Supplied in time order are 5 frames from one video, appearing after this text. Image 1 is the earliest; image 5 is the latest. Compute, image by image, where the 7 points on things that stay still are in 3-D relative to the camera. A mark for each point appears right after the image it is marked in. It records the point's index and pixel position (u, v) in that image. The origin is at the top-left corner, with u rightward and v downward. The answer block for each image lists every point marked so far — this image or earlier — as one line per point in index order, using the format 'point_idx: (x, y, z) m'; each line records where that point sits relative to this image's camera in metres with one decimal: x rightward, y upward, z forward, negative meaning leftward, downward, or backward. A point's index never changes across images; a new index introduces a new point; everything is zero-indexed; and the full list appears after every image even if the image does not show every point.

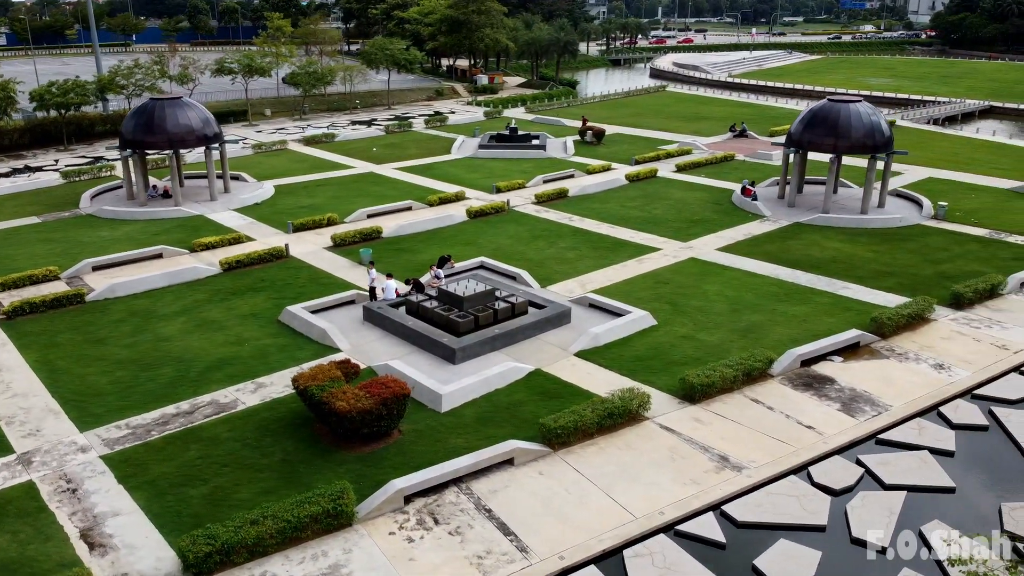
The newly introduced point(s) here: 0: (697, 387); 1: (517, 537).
0: (+4.4, -2.3, +19.4) m
1: (0.0, -4.5, +15.1) m
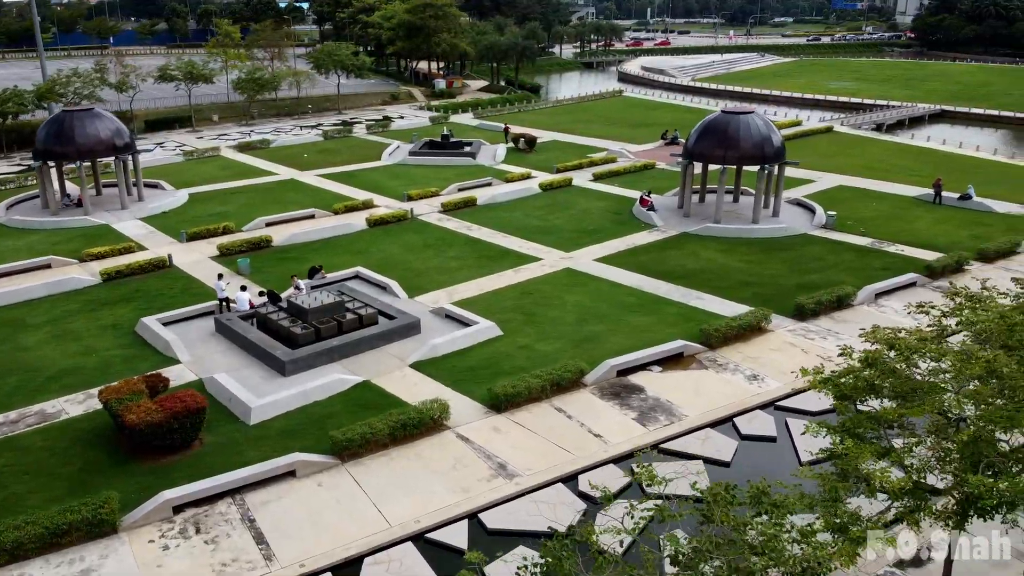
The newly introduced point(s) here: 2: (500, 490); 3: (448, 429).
0: (-0.3, -2.7, +20.1) m
1: (-4.6, -4.9, +15.8) m
2: (-0.3, -4.2, +17.3) m
3: (-1.6, -3.4, +19.7) m
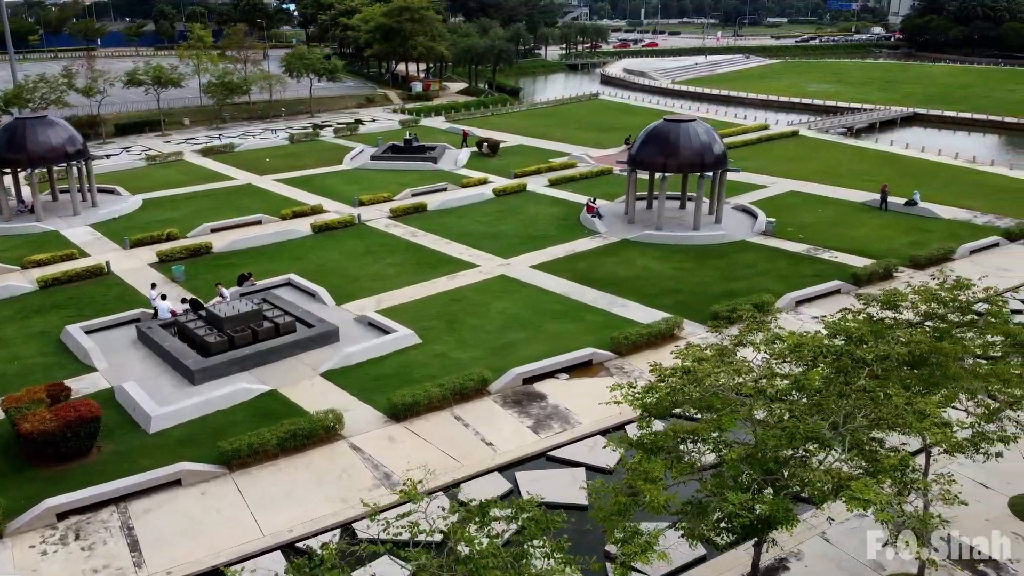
0: (-2.8, -3.0, +20.5) m
1: (-7.2, -5.1, +16.1) m
2: (-2.8, -4.5, +17.7) m
3: (-4.1, -3.7, +20.1) m
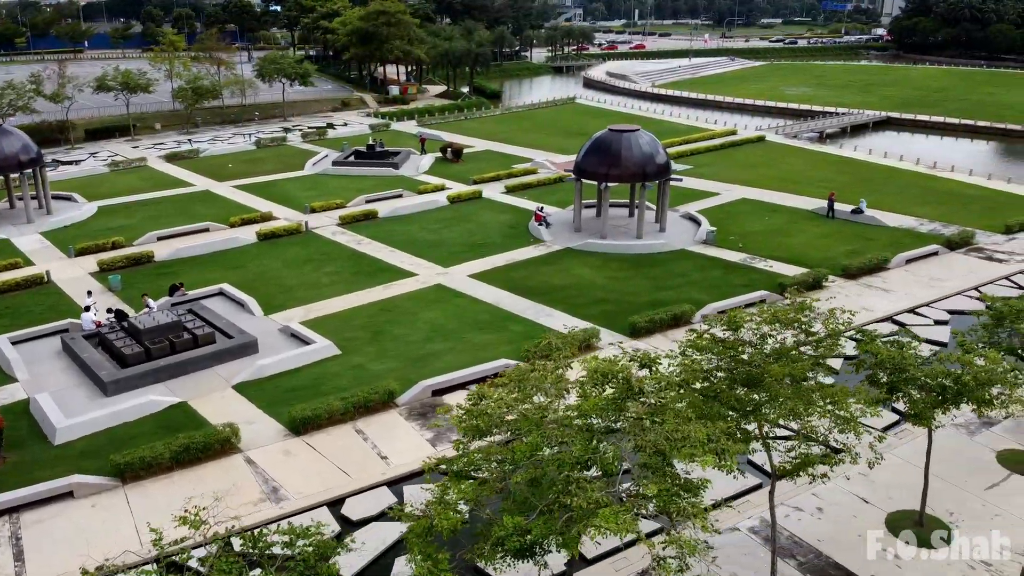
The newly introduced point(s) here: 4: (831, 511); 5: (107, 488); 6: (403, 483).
0: (-5.4, -3.3, +20.8) m
1: (-9.8, -5.5, +16.5) m
2: (-5.4, -4.9, +18.0) m
3: (-6.7, -4.0, +20.4) m
4: (+6.9, -4.8, +18.0) m
5: (-9.3, -4.5, +19.0) m
6: (-2.5, -4.5, +19.2) m
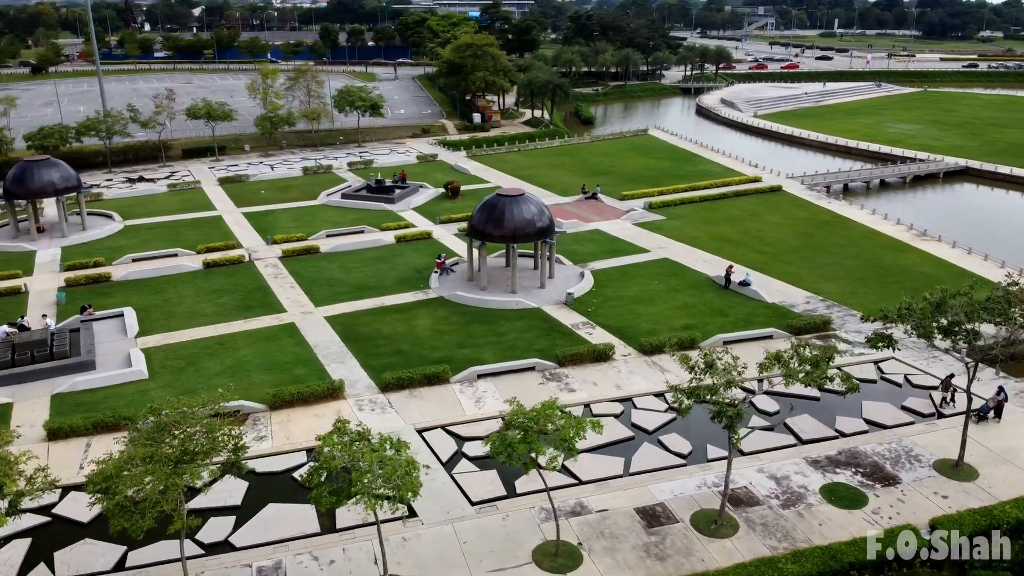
0: (-15.6, -4.7, +27.8) m
1: (-21.1, -6.5, +24.8) m
2: (-16.4, -6.2, +25.1) m
3: (-17.0, -5.3, +27.8) m
4: (-4.6, -7.3, +21.9) m
5: (-19.9, -5.6, +27.1) m
6: (-13.3, -6.2, +25.5) m
